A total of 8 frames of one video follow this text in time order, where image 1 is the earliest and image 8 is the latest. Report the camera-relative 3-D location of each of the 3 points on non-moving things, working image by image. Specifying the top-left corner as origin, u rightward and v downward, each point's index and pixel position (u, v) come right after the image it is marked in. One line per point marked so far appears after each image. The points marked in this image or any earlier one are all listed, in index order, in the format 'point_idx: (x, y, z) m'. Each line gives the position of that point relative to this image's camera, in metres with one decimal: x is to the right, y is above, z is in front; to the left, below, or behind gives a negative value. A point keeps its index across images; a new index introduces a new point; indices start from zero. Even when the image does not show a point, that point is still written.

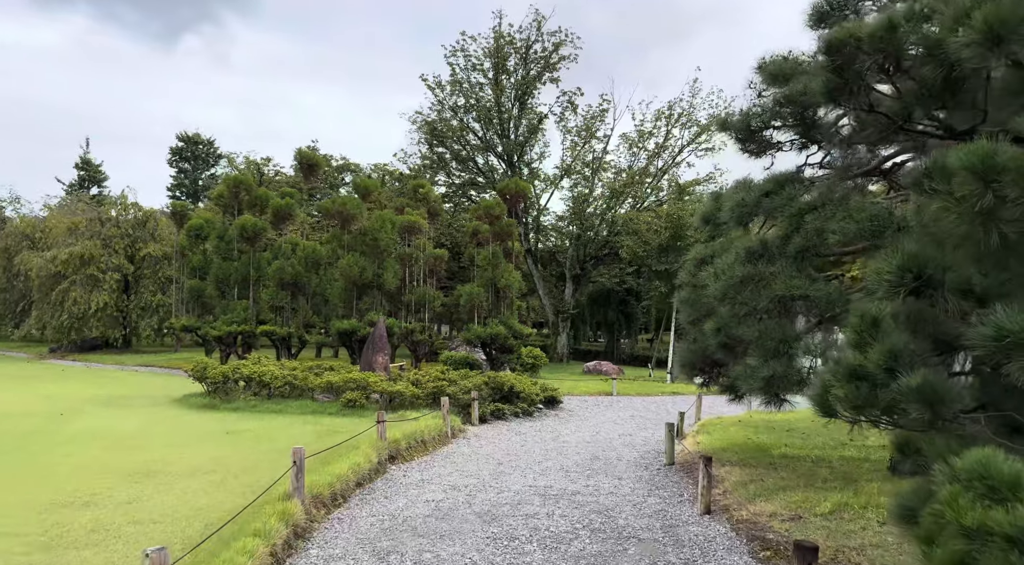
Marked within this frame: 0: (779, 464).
0: (+2.7, -1.9, +8.1) m
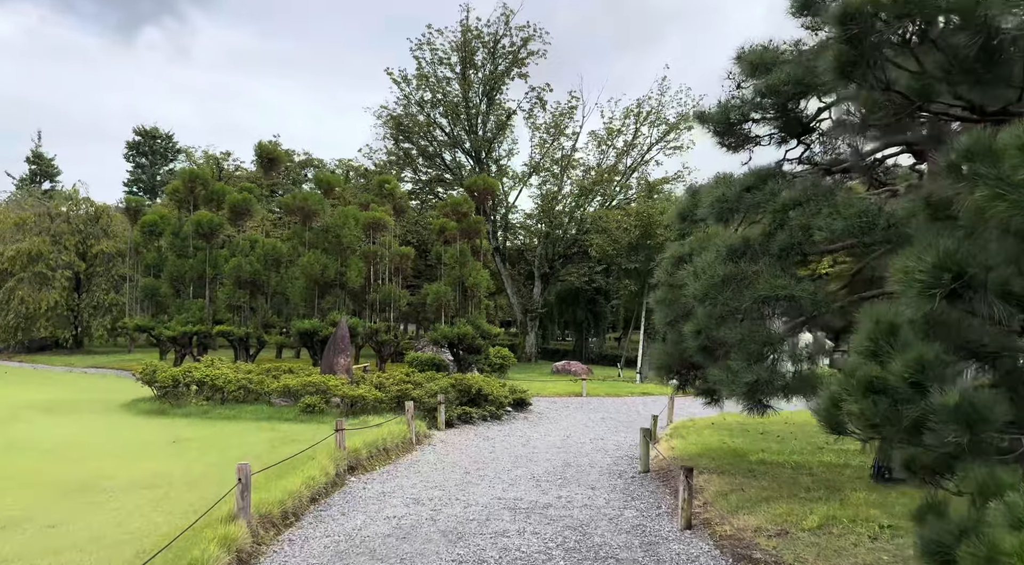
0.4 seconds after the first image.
0: (+2.4, -1.9, +7.7) m
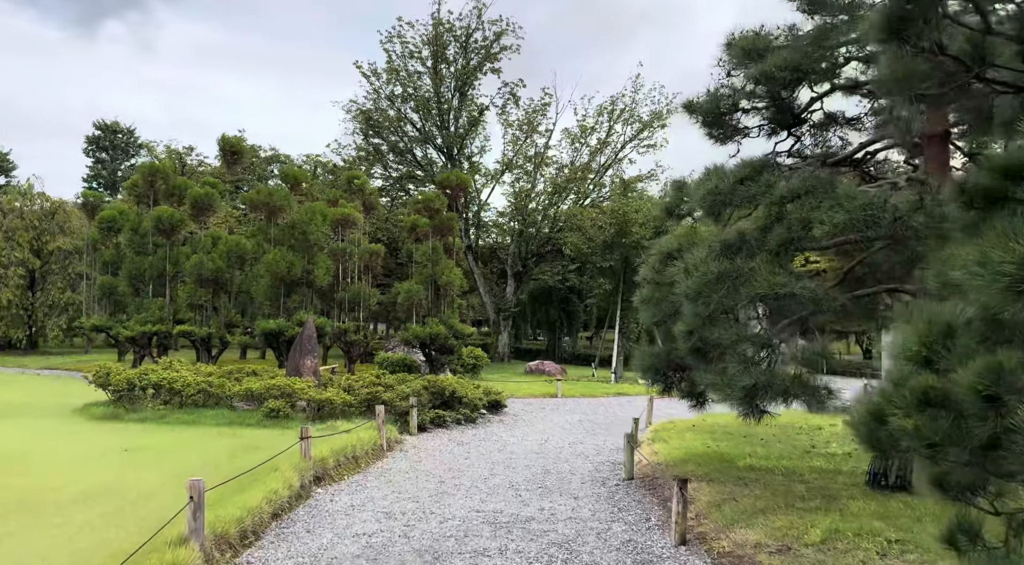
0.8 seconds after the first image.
0: (+2.2, -1.9, +7.4) m
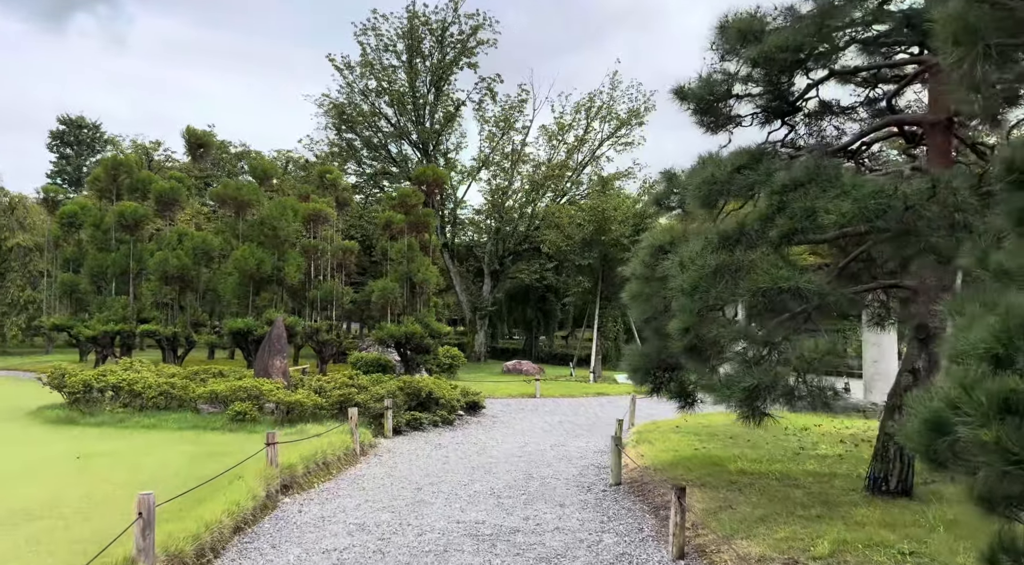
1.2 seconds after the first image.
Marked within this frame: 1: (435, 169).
0: (+2.1, -1.8, +7.0) m
1: (-1.9, +2.8, +19.1) m
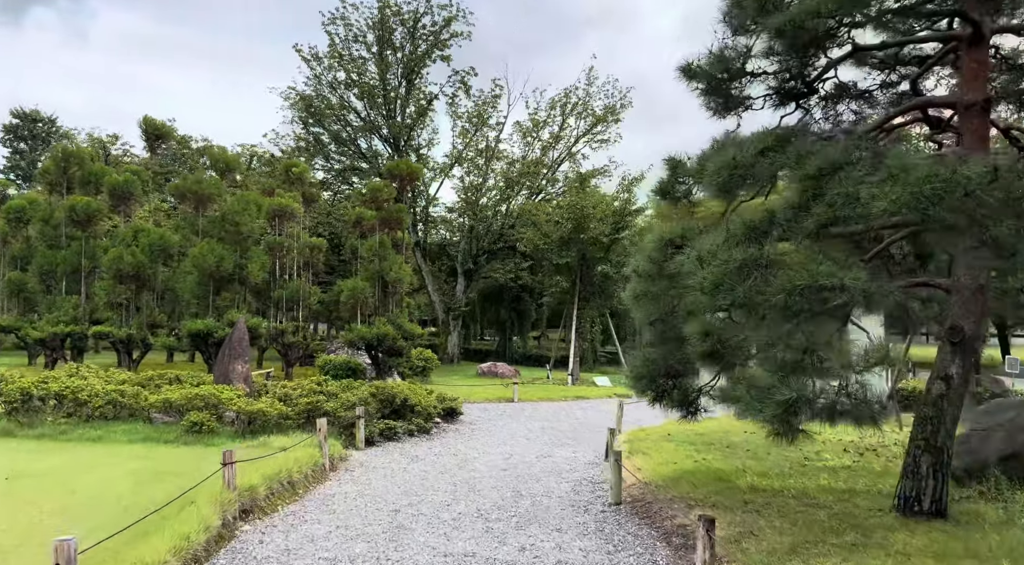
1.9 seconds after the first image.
0: (+2.0, -1.8, +6.3) m
1: (-2.5, +2.8, +18.3) m
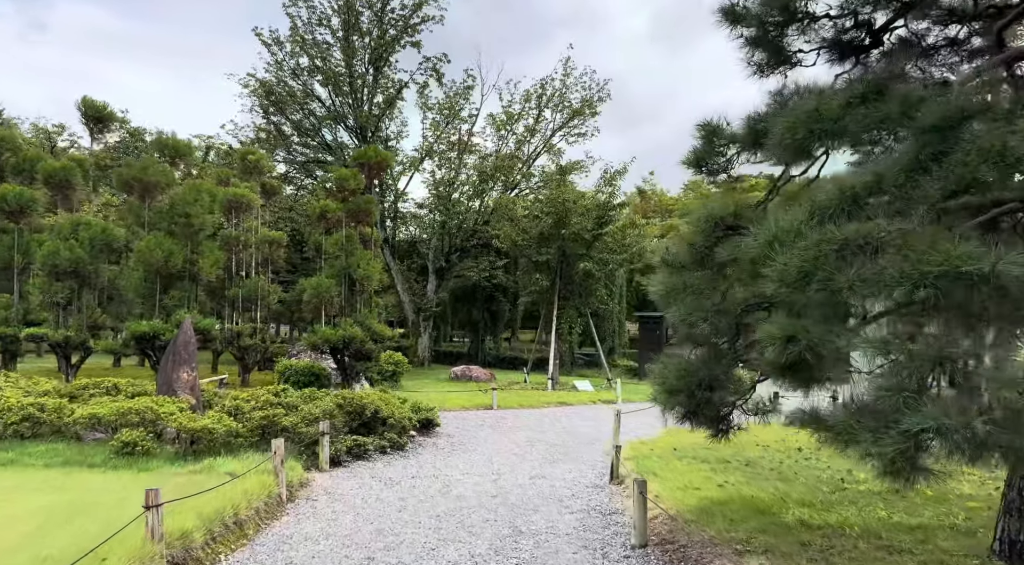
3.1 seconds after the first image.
0: (+2.0, -1.7, +5.1) m
1: (-2.9, +2.9, +16.9) m
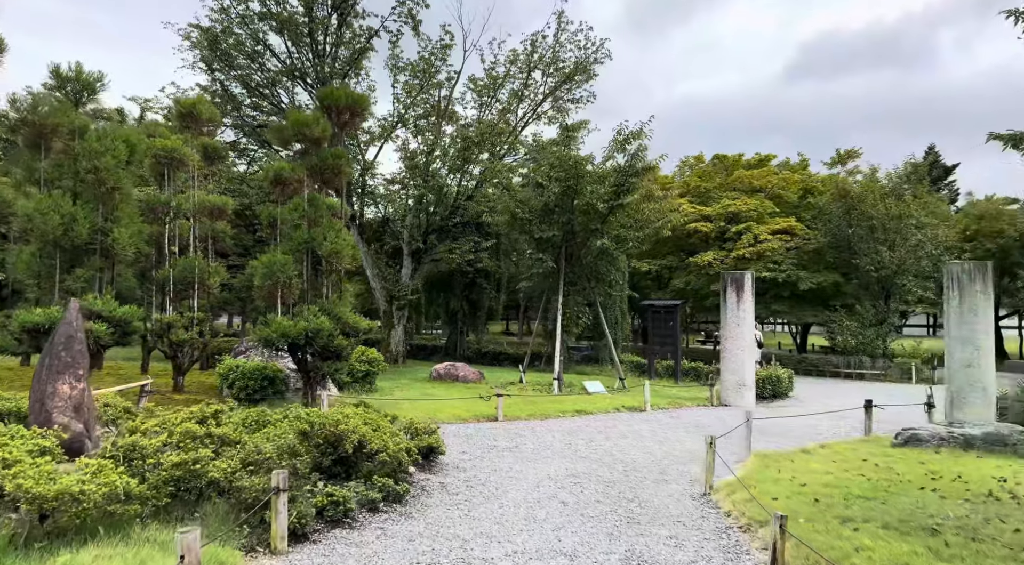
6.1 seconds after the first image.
0: (+2.7, -1.5, +1.8) m
1: (-2.8, +3.2, +13.3) m
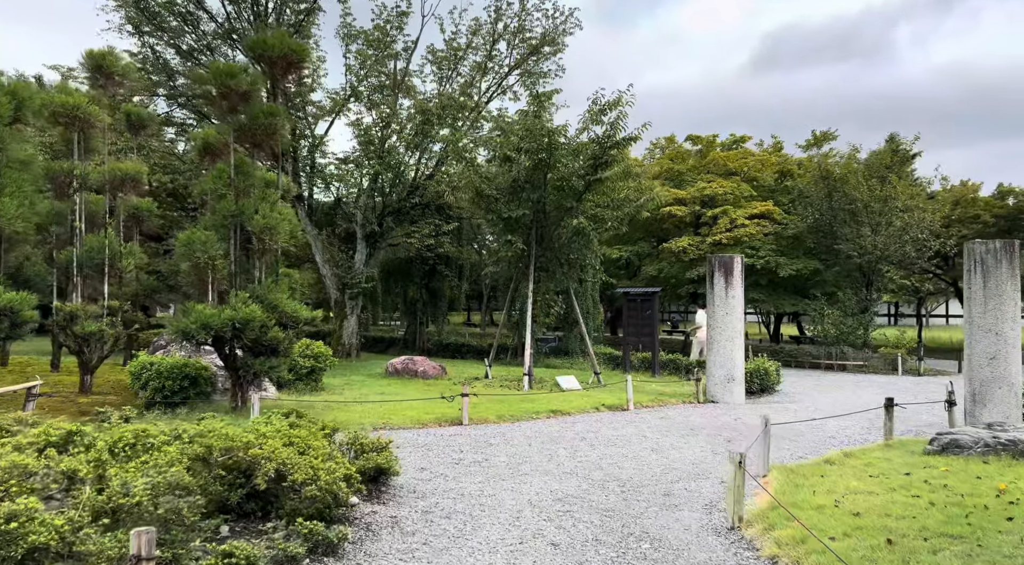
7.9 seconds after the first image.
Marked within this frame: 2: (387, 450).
0: (+2.8, -1.4, +0.2) m
1: (-3.3, +3.5, +11.3) m
2: (-1.1, -1.4, +6.6) m
